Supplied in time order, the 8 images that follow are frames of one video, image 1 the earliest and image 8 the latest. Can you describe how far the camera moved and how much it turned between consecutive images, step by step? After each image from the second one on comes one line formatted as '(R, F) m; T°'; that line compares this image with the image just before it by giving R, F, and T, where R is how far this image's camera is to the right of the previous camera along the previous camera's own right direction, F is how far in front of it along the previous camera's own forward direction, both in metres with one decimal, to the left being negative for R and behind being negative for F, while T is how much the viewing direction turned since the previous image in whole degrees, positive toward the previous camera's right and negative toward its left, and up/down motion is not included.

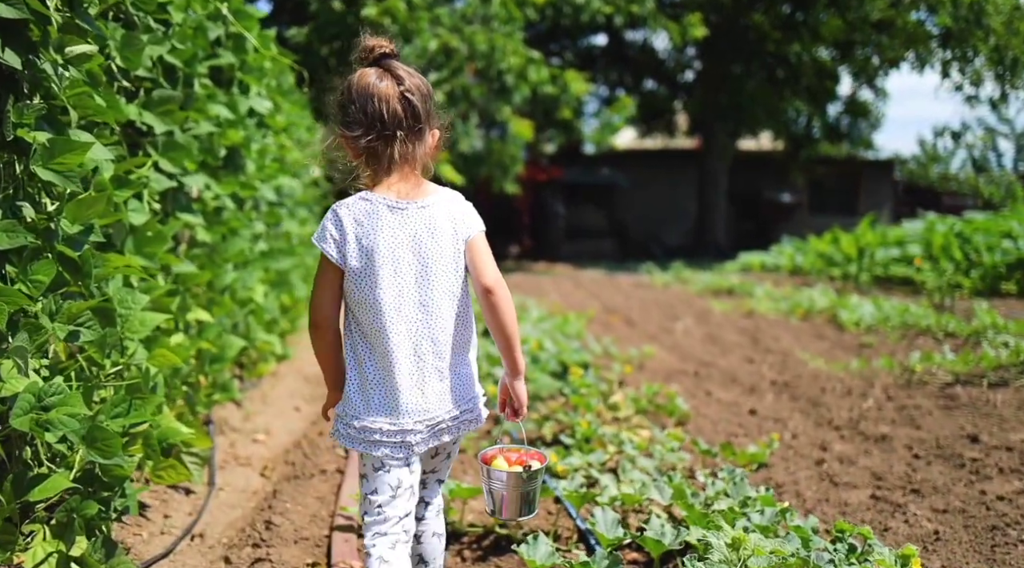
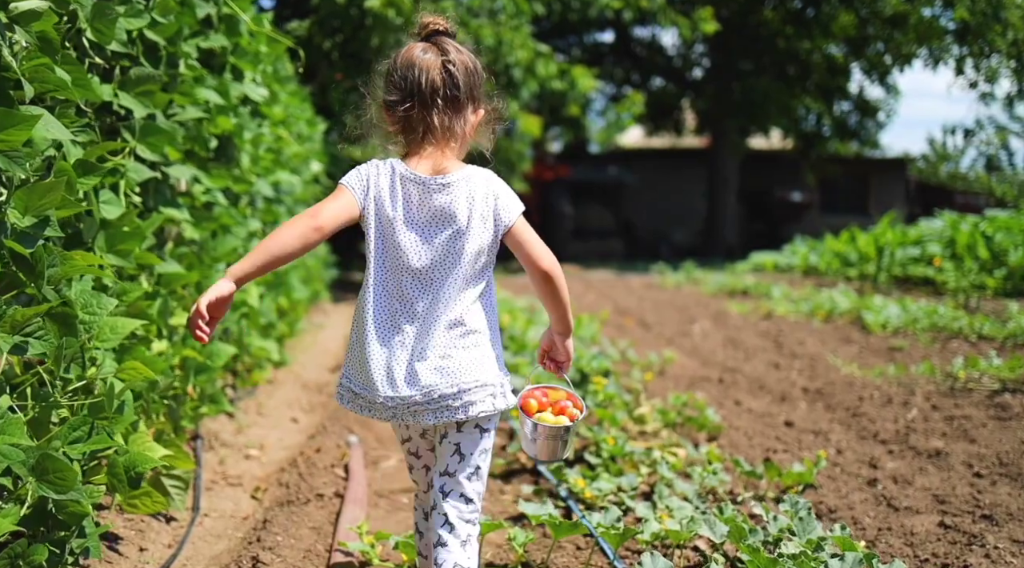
(-0.1, +0.4) m; 0°
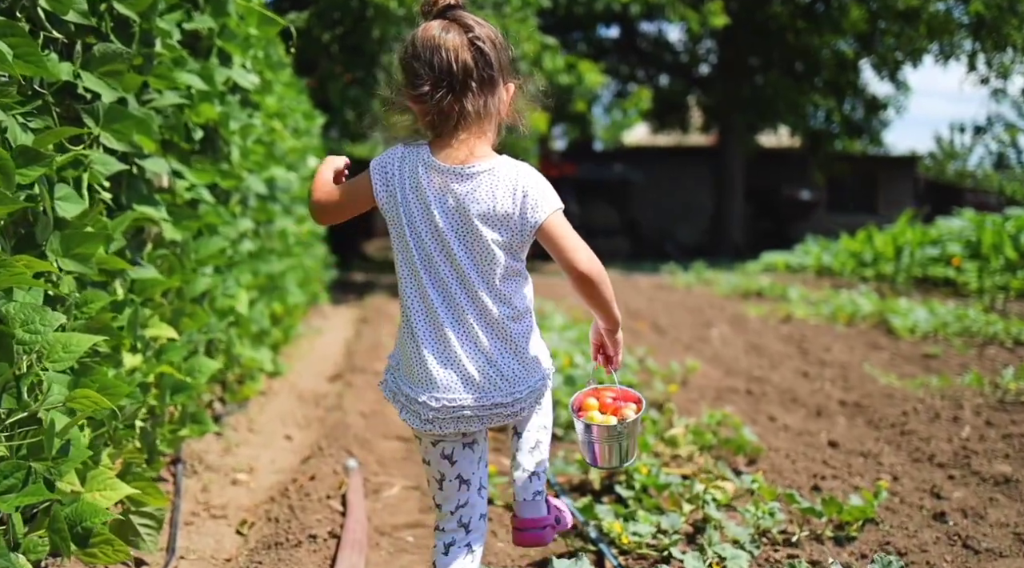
(-0.1, +0.4) m; 0°
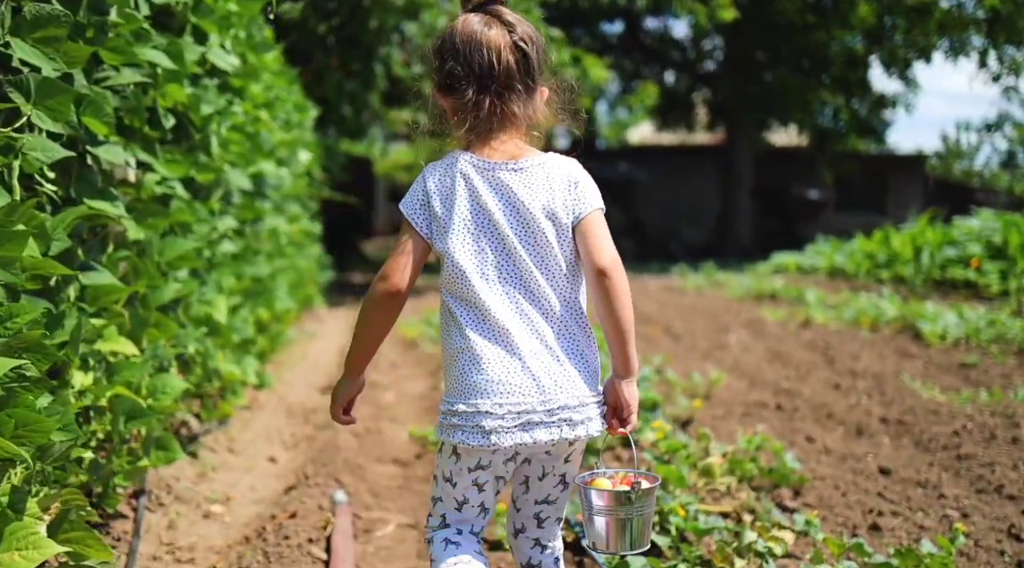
(0.0, +0.4) m; 0°
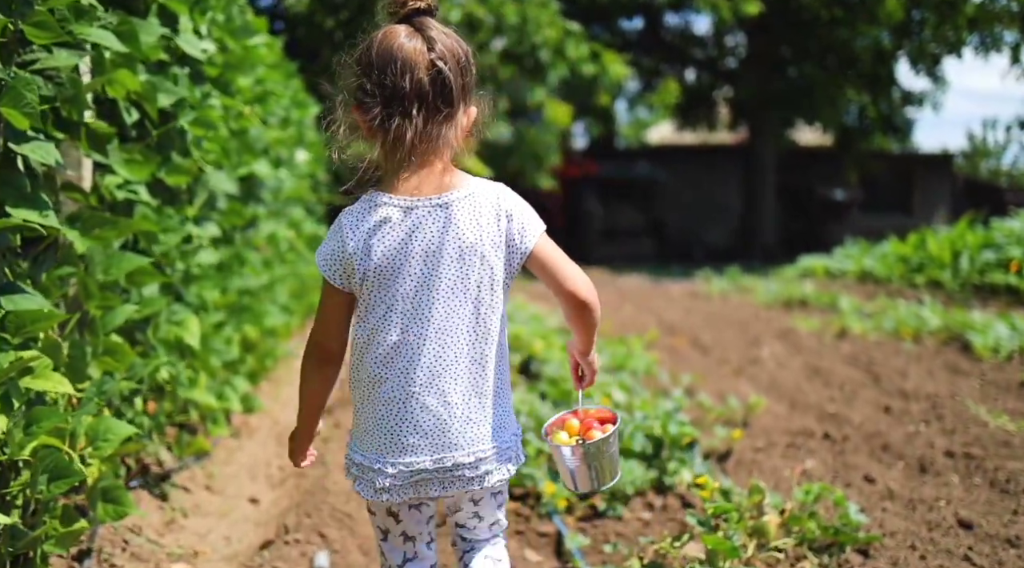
(0.0, +0.5) m; -1°
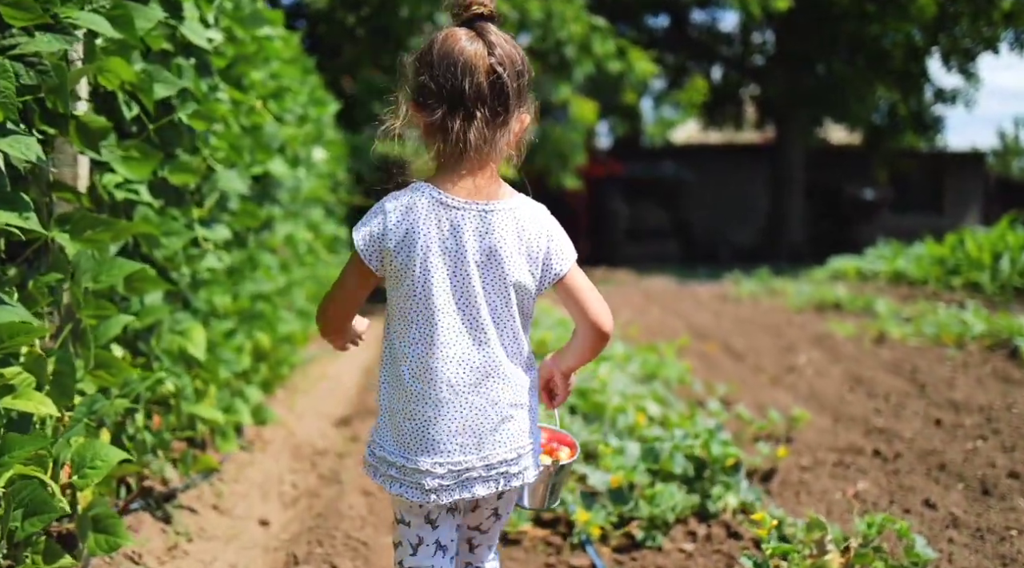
(0.0, +0.2) m; -1°
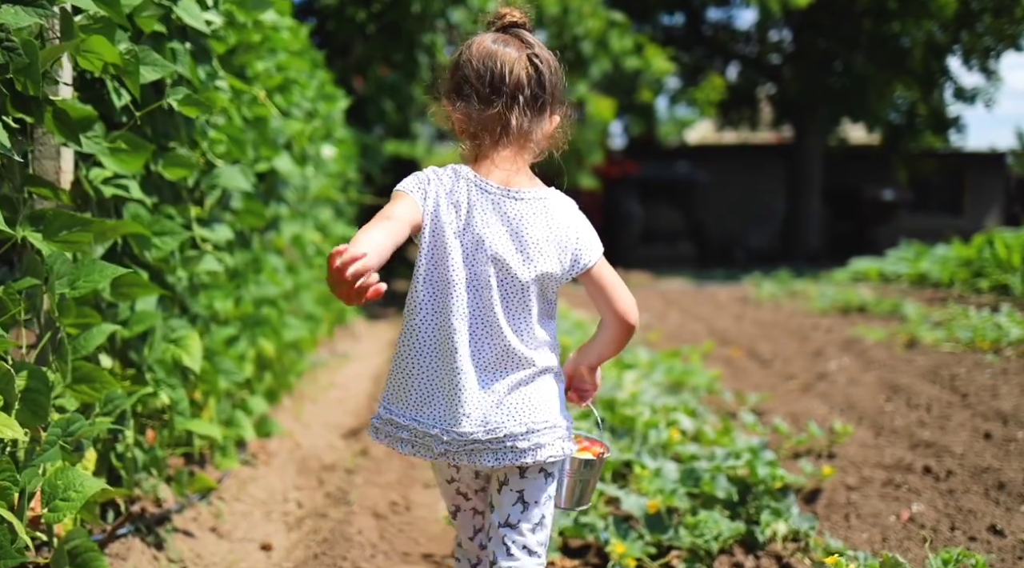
(0.0, +0.3) m; -1°
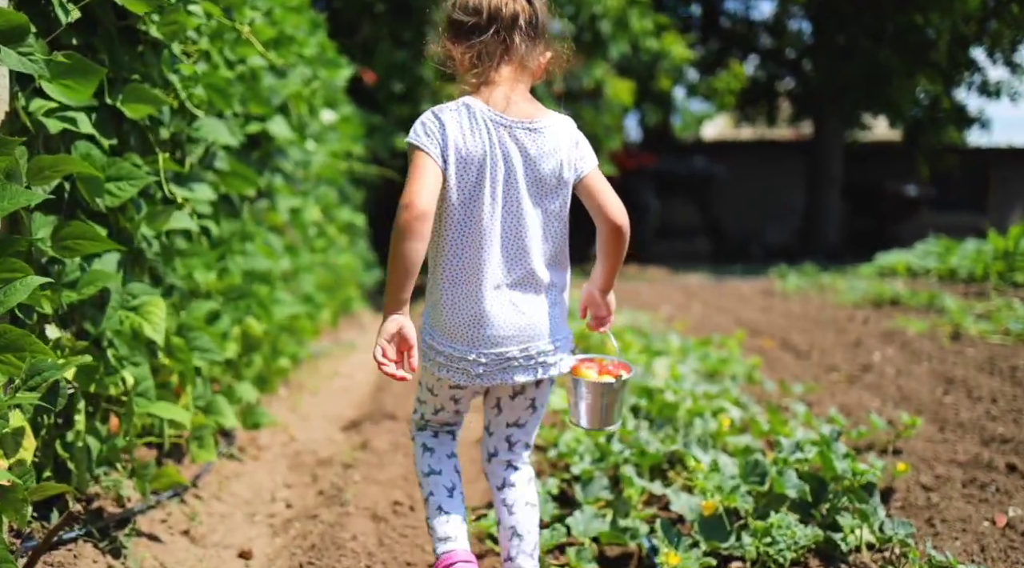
(0.0, +0.4) m; -1°
